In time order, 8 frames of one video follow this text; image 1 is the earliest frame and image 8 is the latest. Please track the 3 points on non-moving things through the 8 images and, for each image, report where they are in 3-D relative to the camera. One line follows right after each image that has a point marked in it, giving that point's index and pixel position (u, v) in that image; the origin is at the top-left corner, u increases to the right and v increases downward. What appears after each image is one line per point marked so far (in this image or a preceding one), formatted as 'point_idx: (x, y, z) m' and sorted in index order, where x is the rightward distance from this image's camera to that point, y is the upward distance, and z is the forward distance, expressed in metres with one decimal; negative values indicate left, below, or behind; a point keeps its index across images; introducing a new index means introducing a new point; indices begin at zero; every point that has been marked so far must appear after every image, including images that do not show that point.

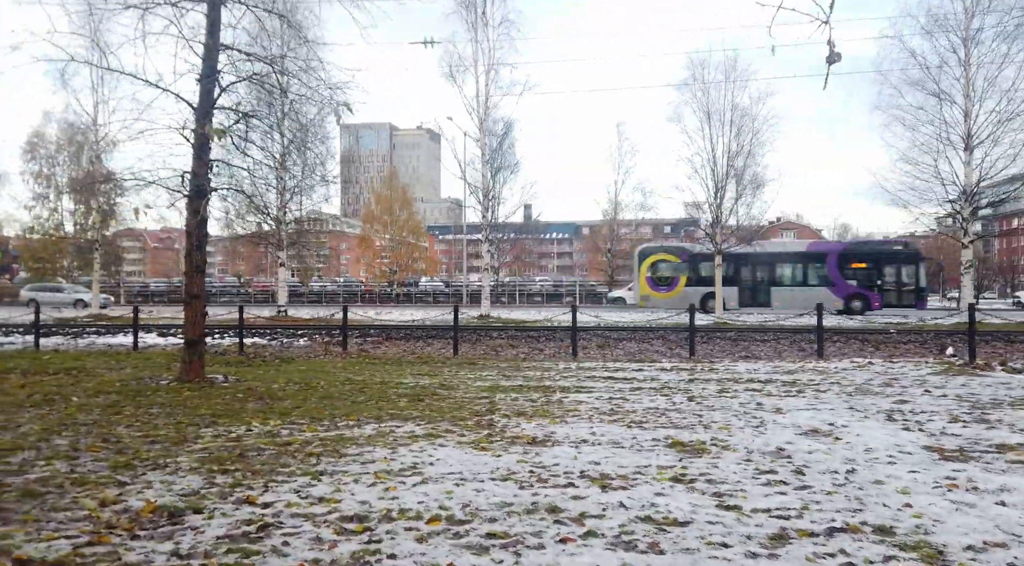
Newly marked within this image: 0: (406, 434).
0: (-0.9, -1.4, +6.3) m
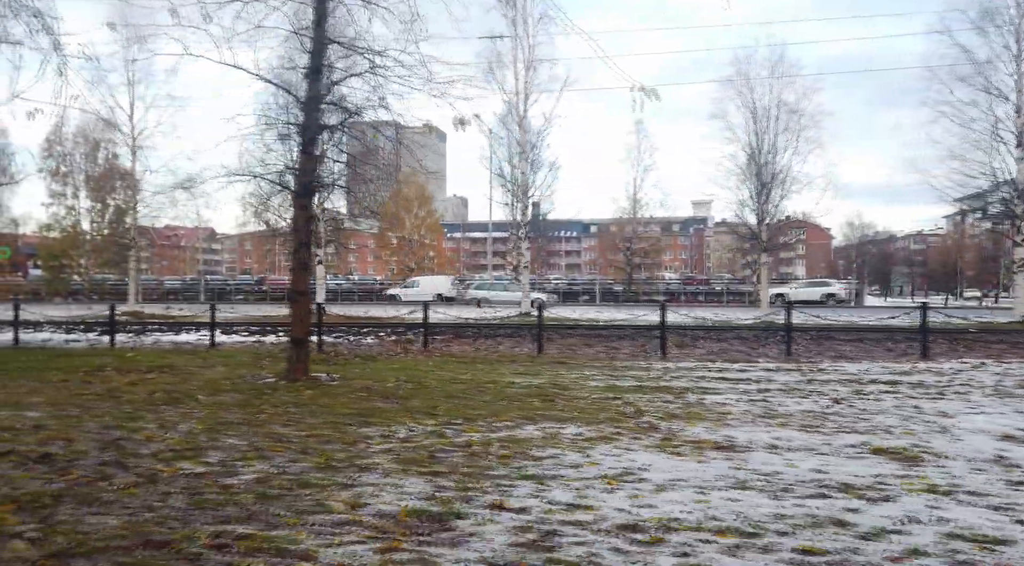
0: (+0.6, -1.4, +6.1) m
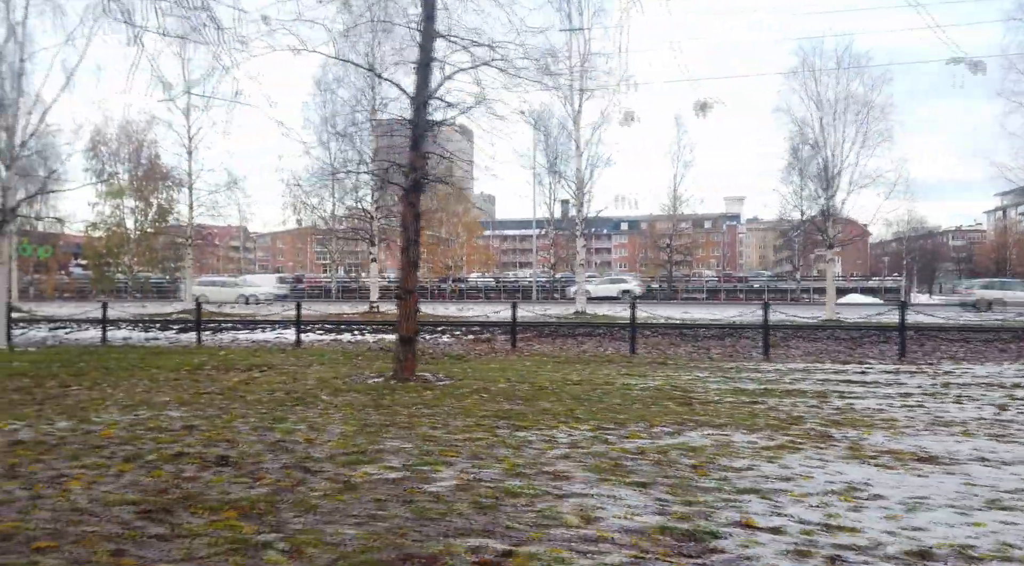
0: (+2.0, -1.3, +5.8) m
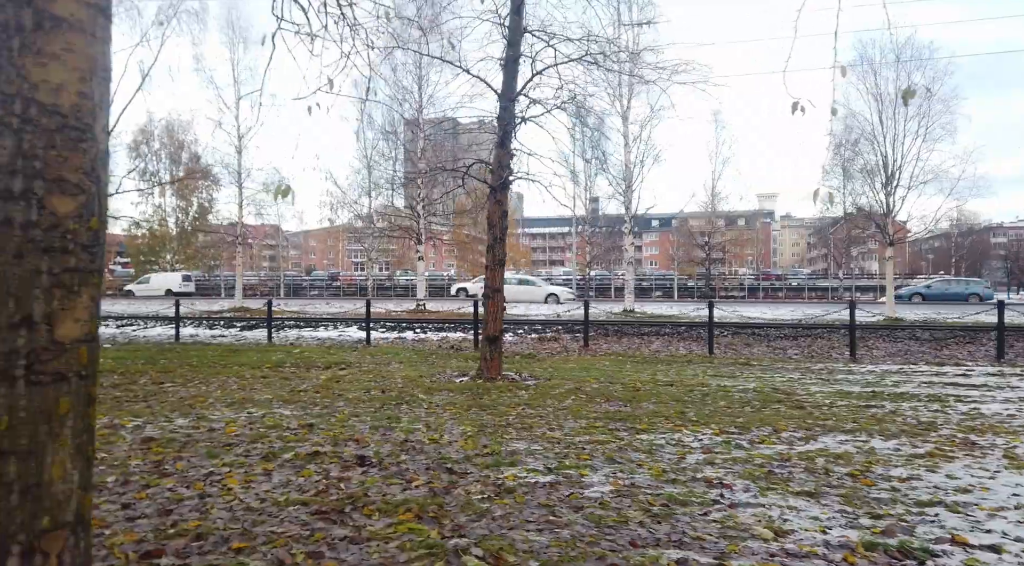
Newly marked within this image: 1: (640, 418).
0: (+3.1, -1.3, +5.5) m
1: (+1.3, -1.4, +7.1) m
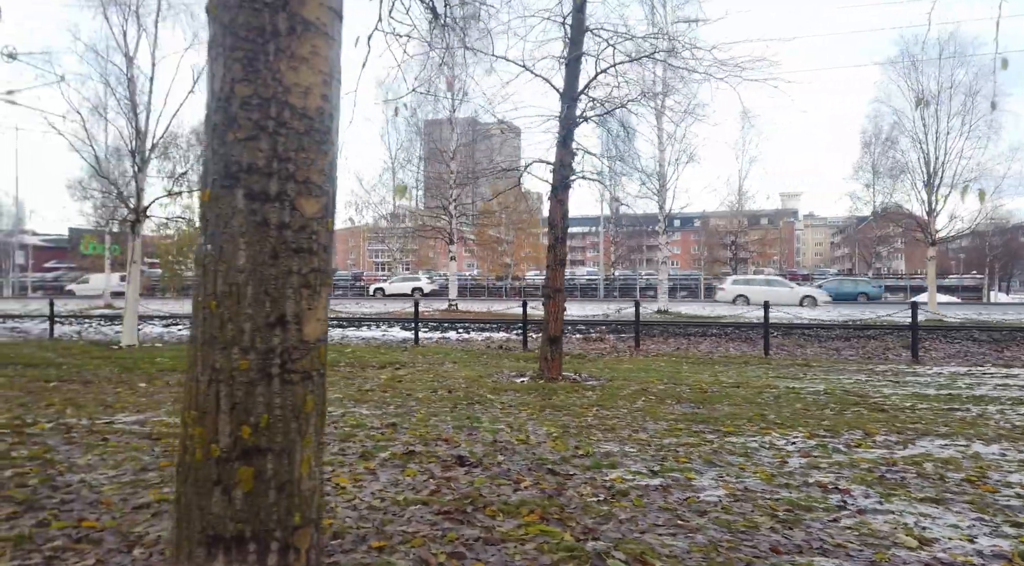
0: (+3.8, -1.3, +5.3) m
1: (+2.1, -1.4, +7.0) m
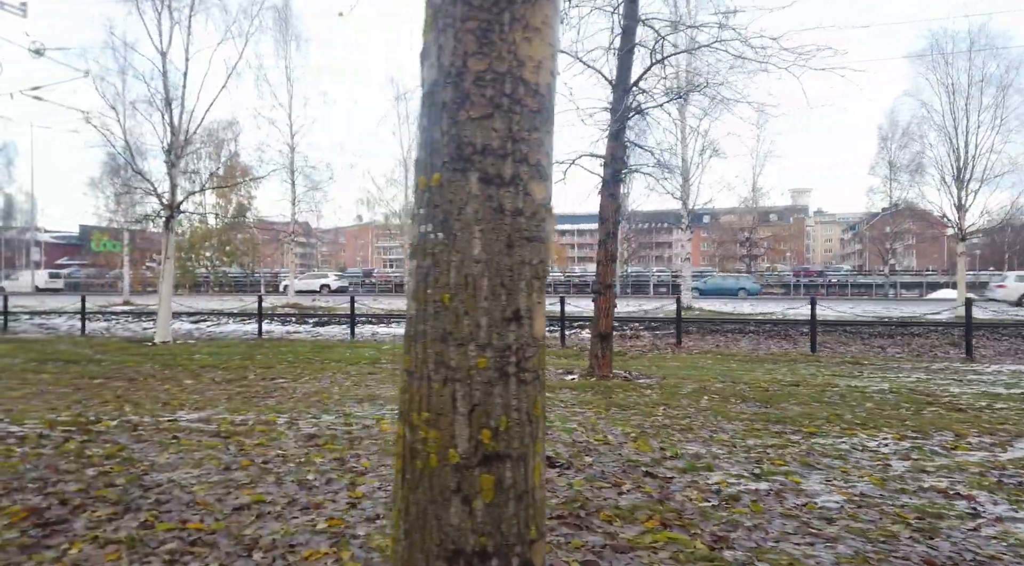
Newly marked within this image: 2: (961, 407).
0: (+4.5, -1.3, +5.1) m
1: (+2.8, -1.4, +6.8) m
2: (+4.9, -1.4, +7.5) m
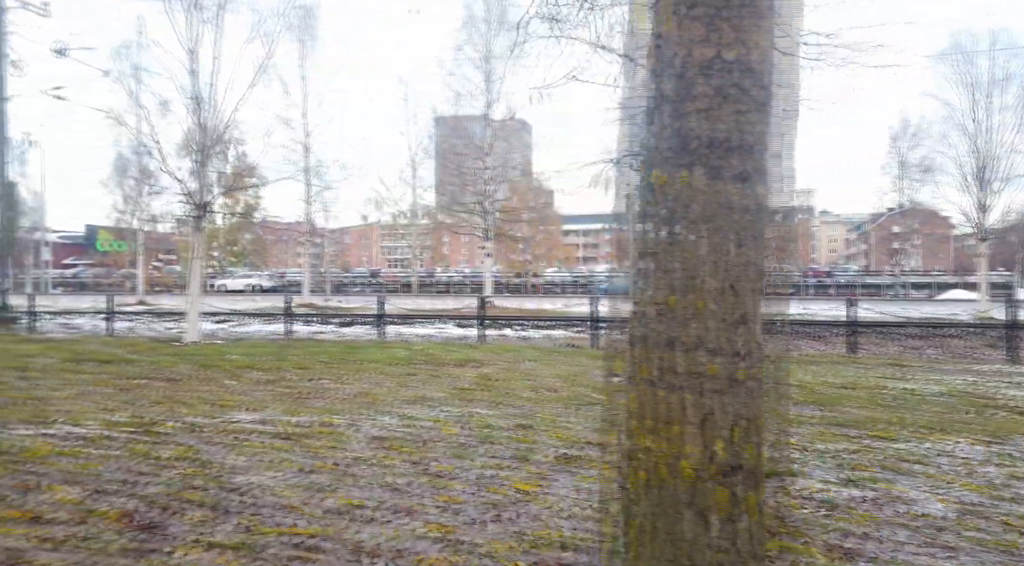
0: (+5.0, -1.3, +5.0) m
1: (+3.4, -1.4, +6.7) m
2: (+5.5, -1.4, +7.4) m
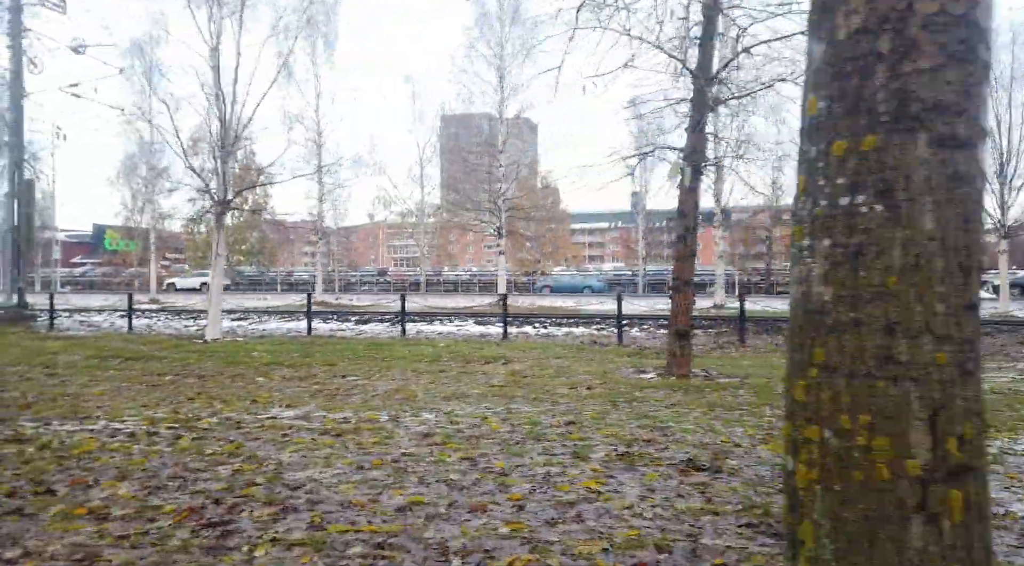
0: (+5.5, -1.3, +4.8) m
1: (+3.9, -1.3, +6.5) m
2: (+6.0, -1.3, +7.2) m
